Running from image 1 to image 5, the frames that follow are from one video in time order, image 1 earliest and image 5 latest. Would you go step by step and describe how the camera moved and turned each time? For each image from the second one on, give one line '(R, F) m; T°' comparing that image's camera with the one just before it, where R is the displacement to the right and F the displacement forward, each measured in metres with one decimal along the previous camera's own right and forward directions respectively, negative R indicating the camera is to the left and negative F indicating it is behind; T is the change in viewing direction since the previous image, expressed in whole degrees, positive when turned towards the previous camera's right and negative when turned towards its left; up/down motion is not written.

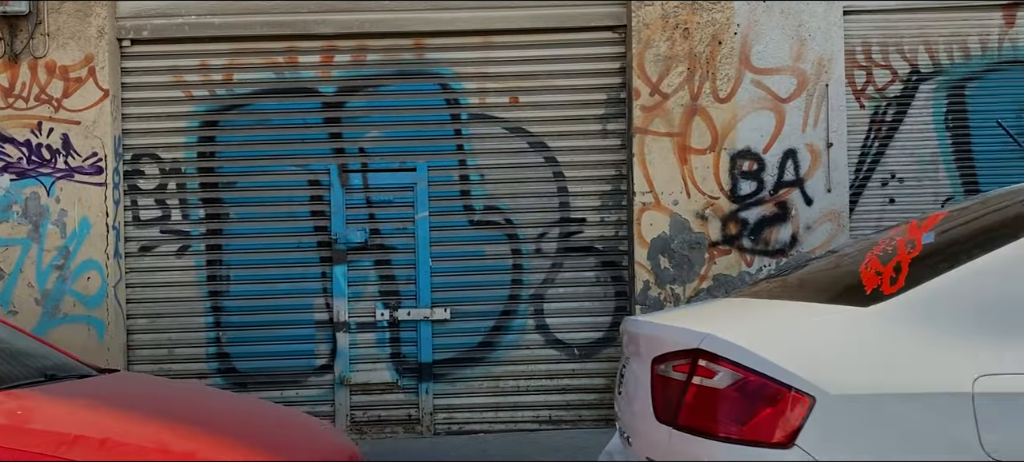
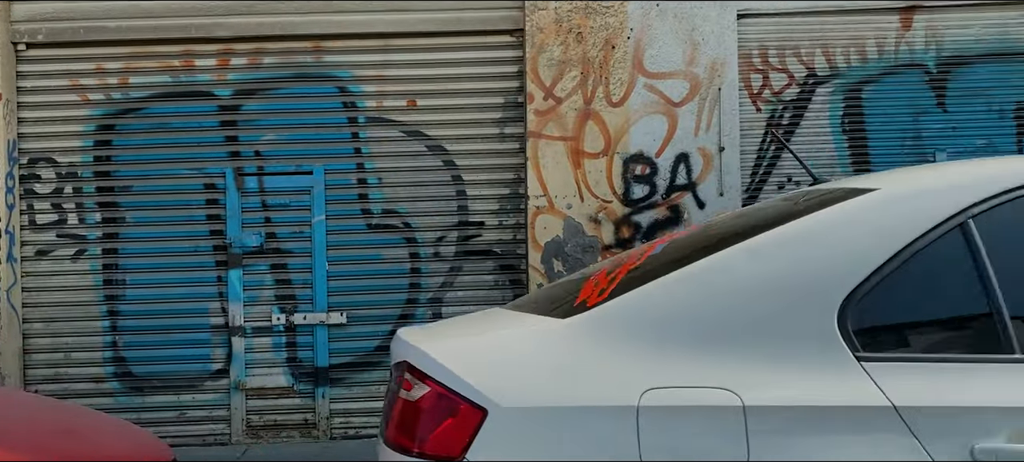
(+0.6, 0.0) m; 0°
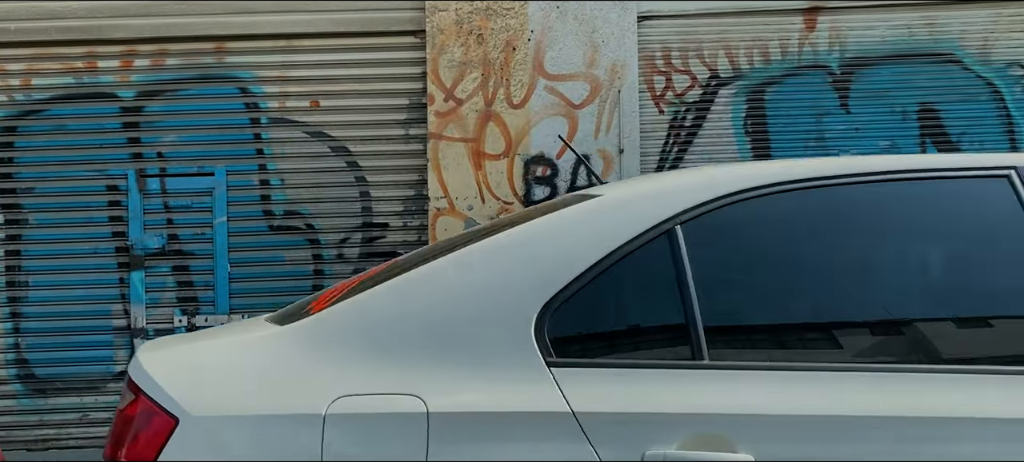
(+0.5, 0.0) m; 0°
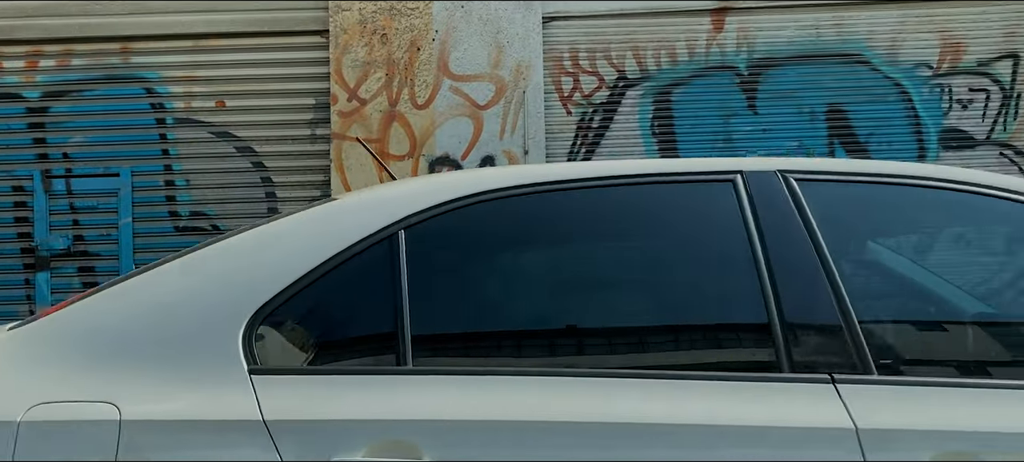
(+0.5, 0.0) m; 0°
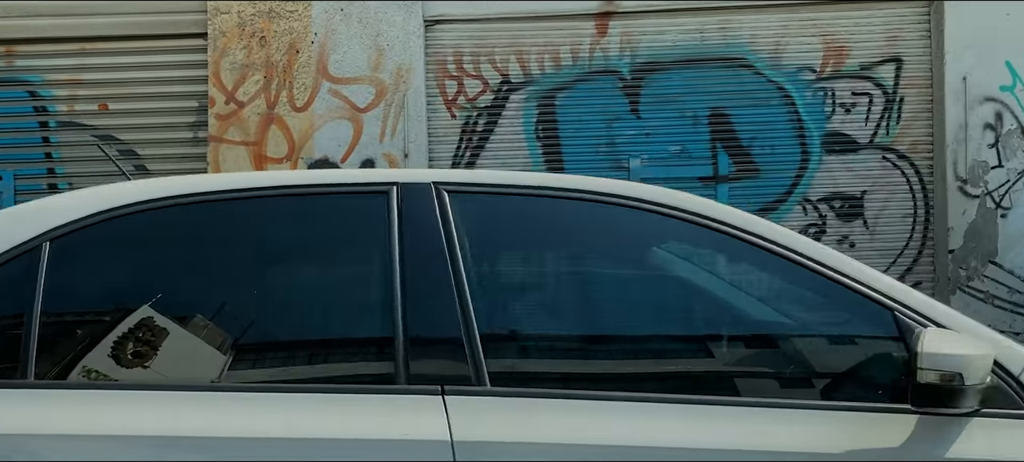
(+0.6, 0.0) m; 0°
